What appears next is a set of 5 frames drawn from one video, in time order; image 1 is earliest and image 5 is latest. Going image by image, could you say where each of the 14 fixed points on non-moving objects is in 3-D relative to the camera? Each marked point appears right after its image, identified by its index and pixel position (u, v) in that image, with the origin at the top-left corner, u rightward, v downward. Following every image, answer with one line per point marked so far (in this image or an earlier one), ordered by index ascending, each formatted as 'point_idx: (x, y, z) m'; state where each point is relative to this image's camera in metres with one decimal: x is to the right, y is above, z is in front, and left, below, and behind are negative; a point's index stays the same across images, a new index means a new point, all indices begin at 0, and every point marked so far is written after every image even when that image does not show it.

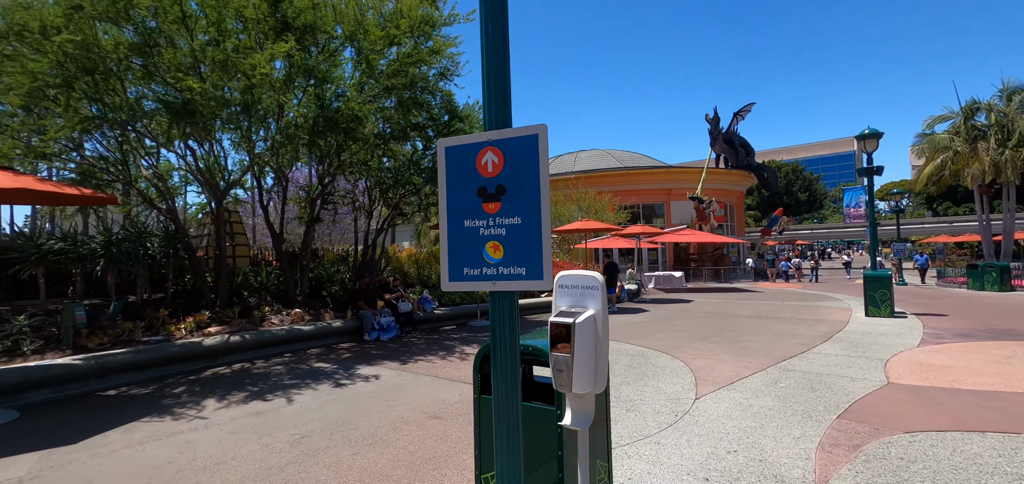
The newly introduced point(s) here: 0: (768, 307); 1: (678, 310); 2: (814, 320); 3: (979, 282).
0: (+6.7, -1.8, +13.5) m
1: (+4.4, -1.8, +13.4) m
2: (+6.5, -1.7, +11.0) m
3: (+17.8, -1.5, +19.4) m
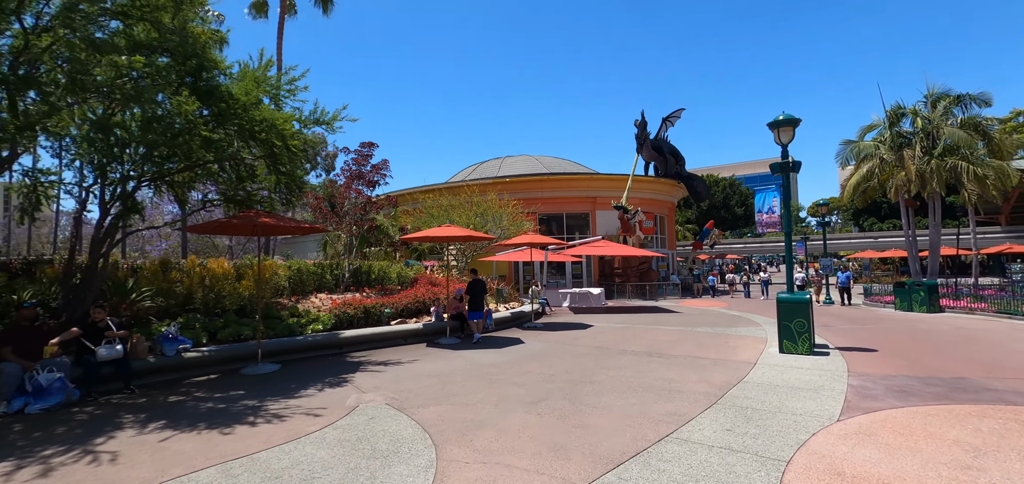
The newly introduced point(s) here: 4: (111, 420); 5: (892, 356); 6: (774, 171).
0: (+3.3, -2.1, +10.9) m
1: (+1.0, -2.1, +10.6) m
2: (+3.3, -1.9, +8.4) m
3: (+13.8, -2.1, +17.8) m
4: (-4.1, -1.9, +5.3) m
5: (+6.4, -1.9, +8.6) m
6: (+5.0, +1.4, +9.8) m
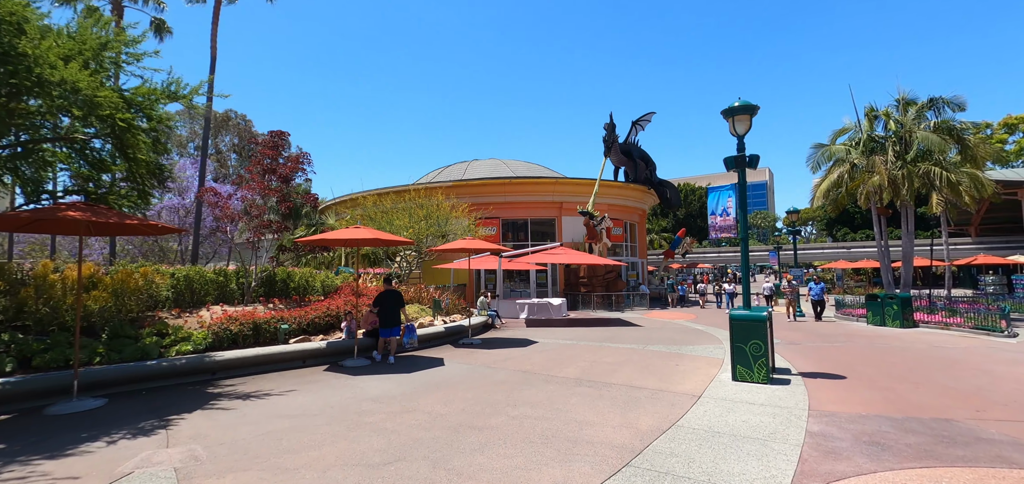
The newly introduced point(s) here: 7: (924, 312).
0: (+1.8, -2.2, +9.4) m
1: (-0.5, -2.2, +9.0) m
2: (+1.9, -2.0, +6.9) m
3: (+12.0, -2.4, +16.7) m
4: (-5.4, -1.8, +3.6) m
5: (+5.0, -2.0, +7.3) m
6: (+3.6, +1.2, +8.5) m
7: (+13.5, -2.3, +16.8) m
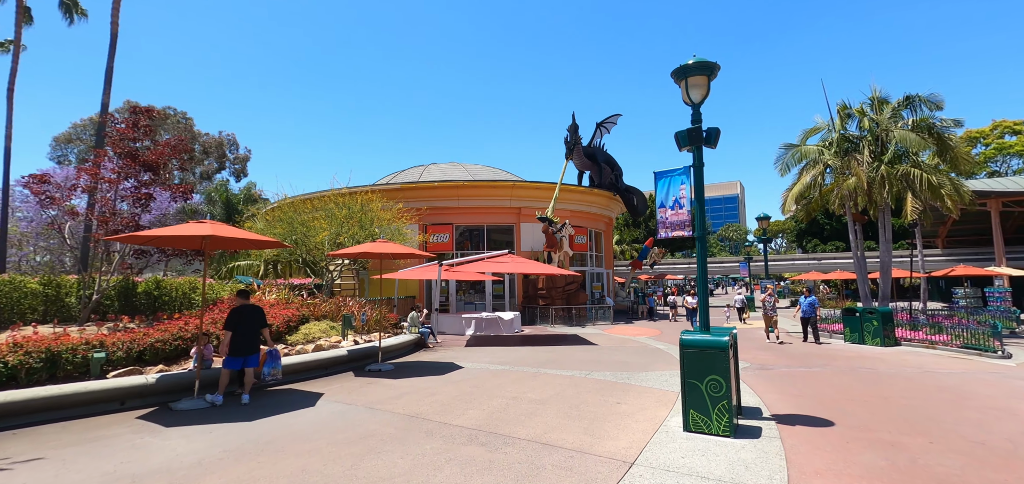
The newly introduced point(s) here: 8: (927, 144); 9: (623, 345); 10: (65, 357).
0: (+0.3, -2.2, +7.3) m
1: (-2.0, -2.2, +6.8) m
2: (+0.5, -2.0, +4.8) m
3: (+10.2, -2.7, +15.0) m
4: (-6.7, -1.7, +1.1) m
5: (+3.6, -2.0, +5.3) m
6: (+2.1, +1.2, +6.5) m
7: (+11.7, -2.6, +15.2) m
8: (+13.0, +3.1, +15.9) m
9: (+3.3, -3.1, +15.2) m
10: (-6.0, -1.5, +7.1) m
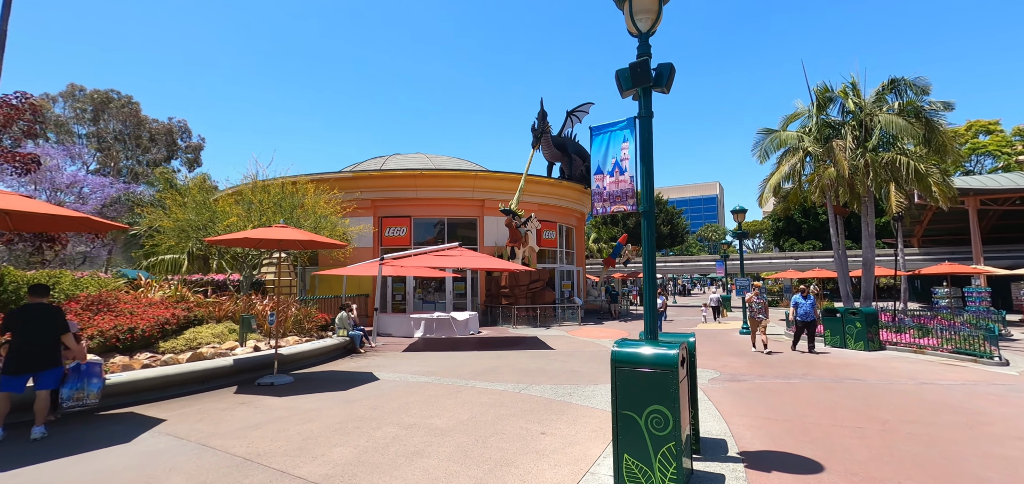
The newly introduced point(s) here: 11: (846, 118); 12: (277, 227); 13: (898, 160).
0: (-0.9, -2.0, +5.5) m
1: (-3.2, -2.0, +5.0) m
2: (-0.6, -1.8, +3.1) m
3: (+8.7, -2.5, +13.6) m
4: (-7.6, -1.4, -0.8) m
5: (+2.5, -1.8, +3.7) m
6: (+1.0, +1.4, +4.8) m
7: (+10.3, -2.4, +13.8) m
8: (+11.5, +3.2, +14.6) m
9: (+1.9, -2.9, +13.6) m
10: (-7.1, -1.3, +5.1) m
11: (+10.6, +3.9, +16.2) m
12: (-4.2, +0.1, +11.3) m
13: (+11.2, +2.4, +14.8) m
